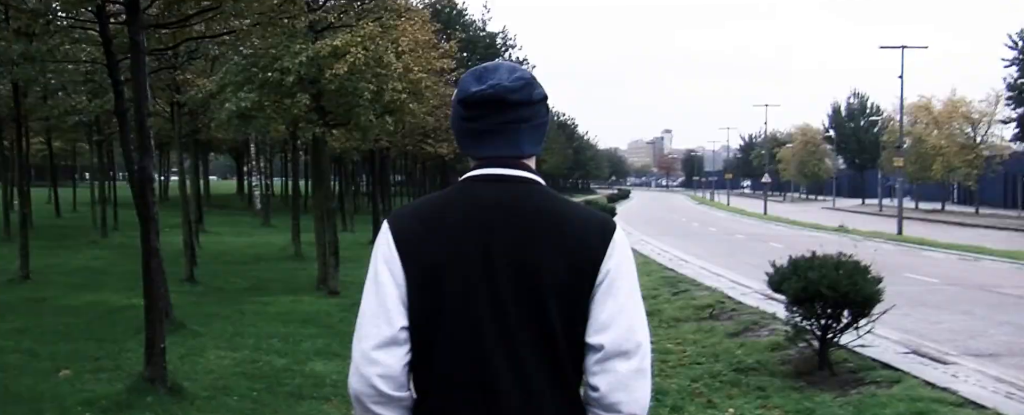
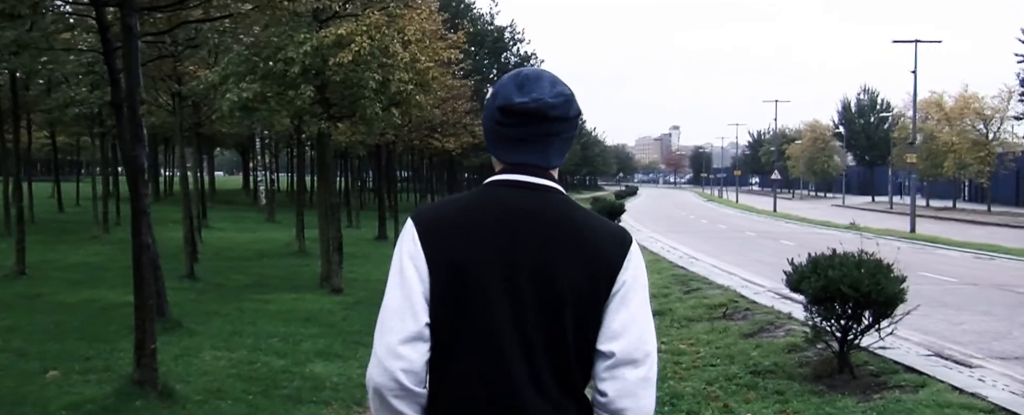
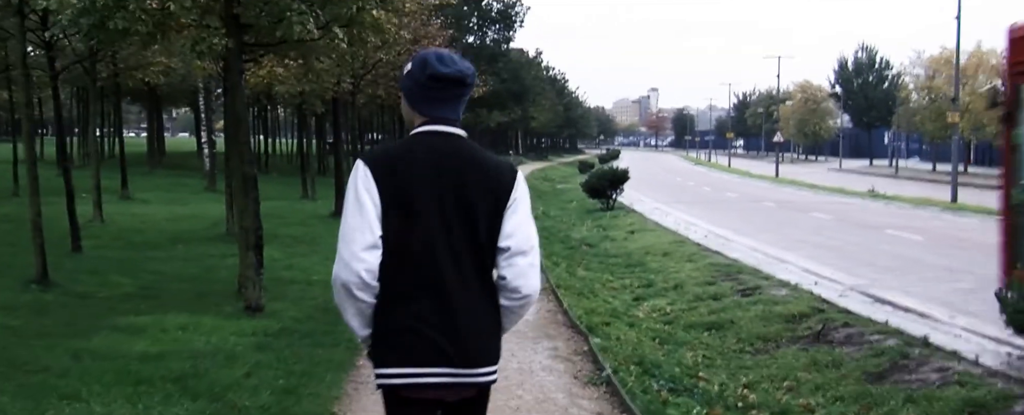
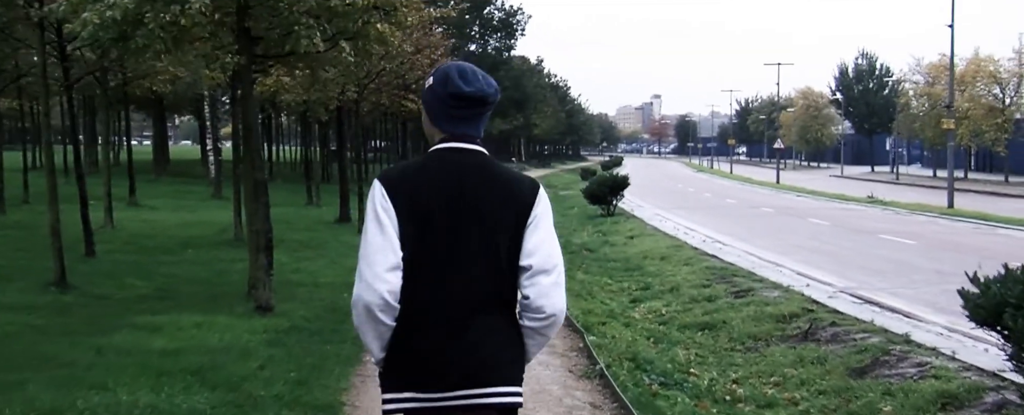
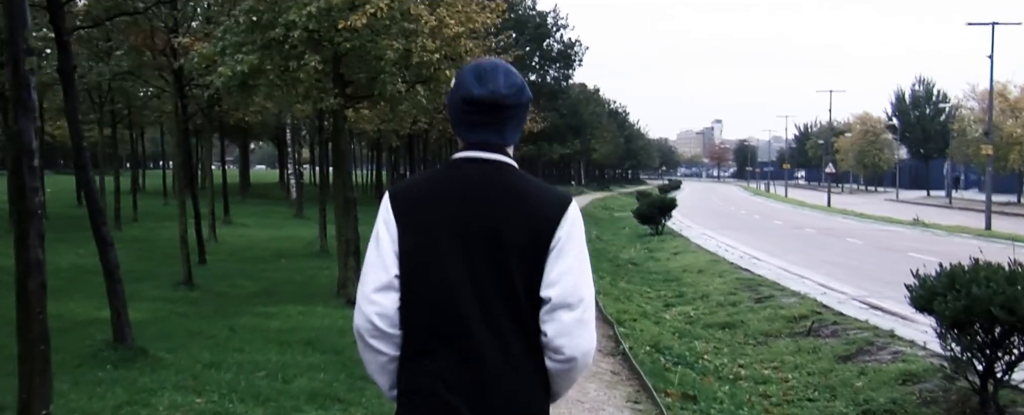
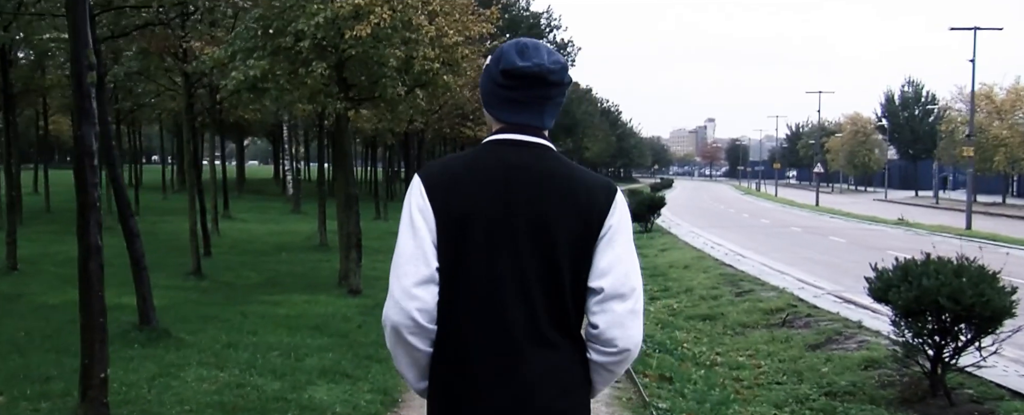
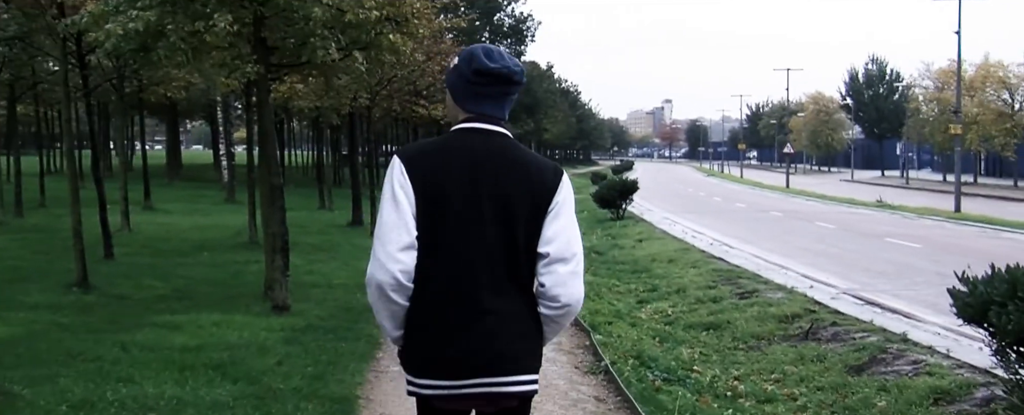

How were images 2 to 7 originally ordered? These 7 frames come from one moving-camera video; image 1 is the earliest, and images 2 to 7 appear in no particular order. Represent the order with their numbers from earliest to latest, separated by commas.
2, 6, 5, 7, 4, 3
